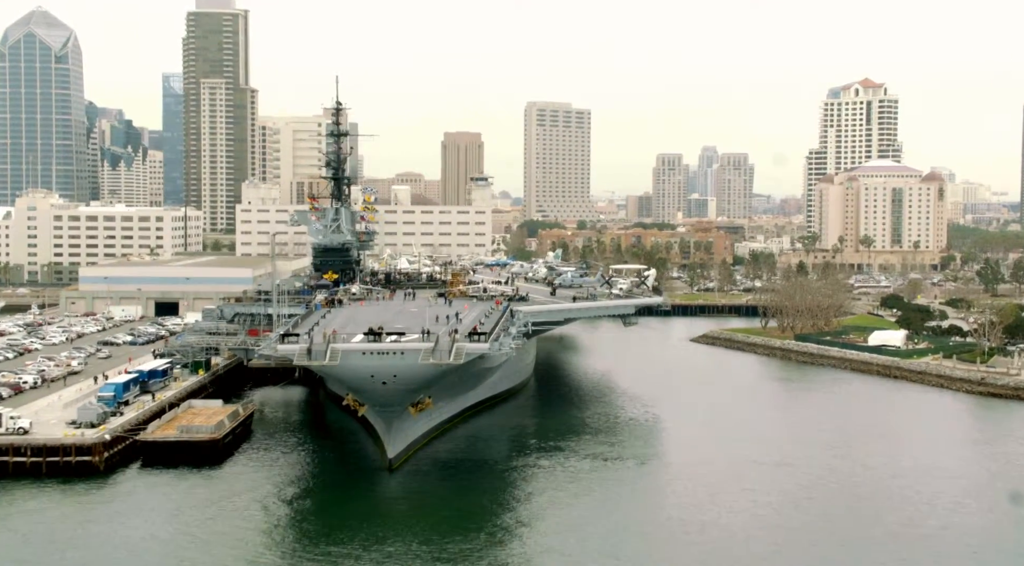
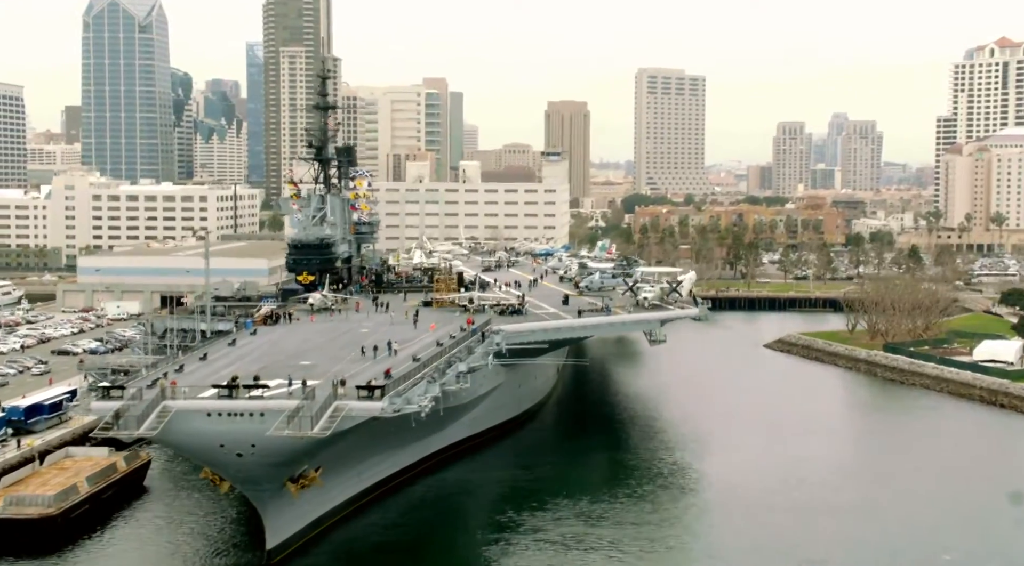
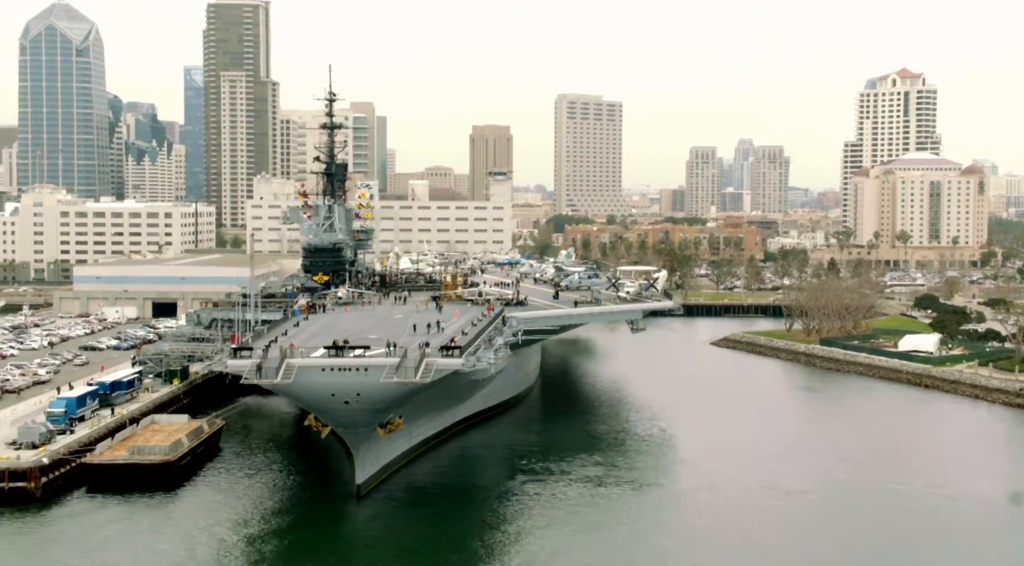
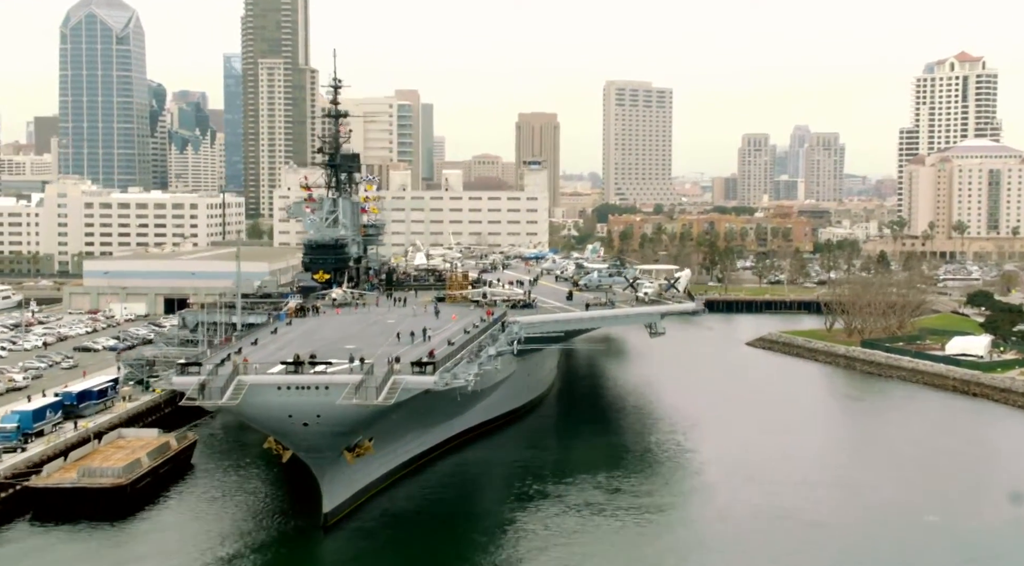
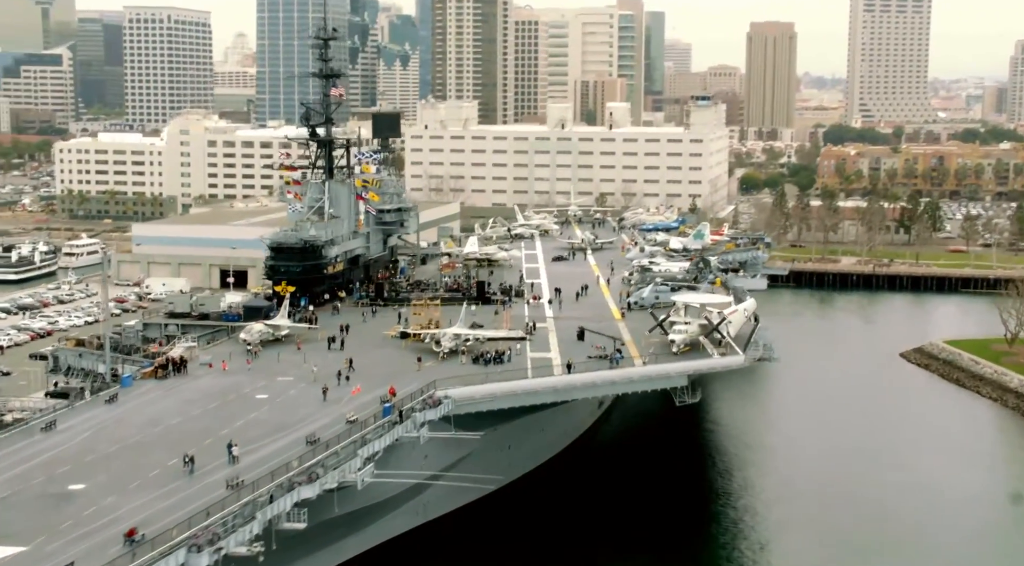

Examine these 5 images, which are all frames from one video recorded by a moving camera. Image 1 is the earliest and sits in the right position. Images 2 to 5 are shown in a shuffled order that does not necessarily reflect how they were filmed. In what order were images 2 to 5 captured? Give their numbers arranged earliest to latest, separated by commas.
3, 4, 2, 5
